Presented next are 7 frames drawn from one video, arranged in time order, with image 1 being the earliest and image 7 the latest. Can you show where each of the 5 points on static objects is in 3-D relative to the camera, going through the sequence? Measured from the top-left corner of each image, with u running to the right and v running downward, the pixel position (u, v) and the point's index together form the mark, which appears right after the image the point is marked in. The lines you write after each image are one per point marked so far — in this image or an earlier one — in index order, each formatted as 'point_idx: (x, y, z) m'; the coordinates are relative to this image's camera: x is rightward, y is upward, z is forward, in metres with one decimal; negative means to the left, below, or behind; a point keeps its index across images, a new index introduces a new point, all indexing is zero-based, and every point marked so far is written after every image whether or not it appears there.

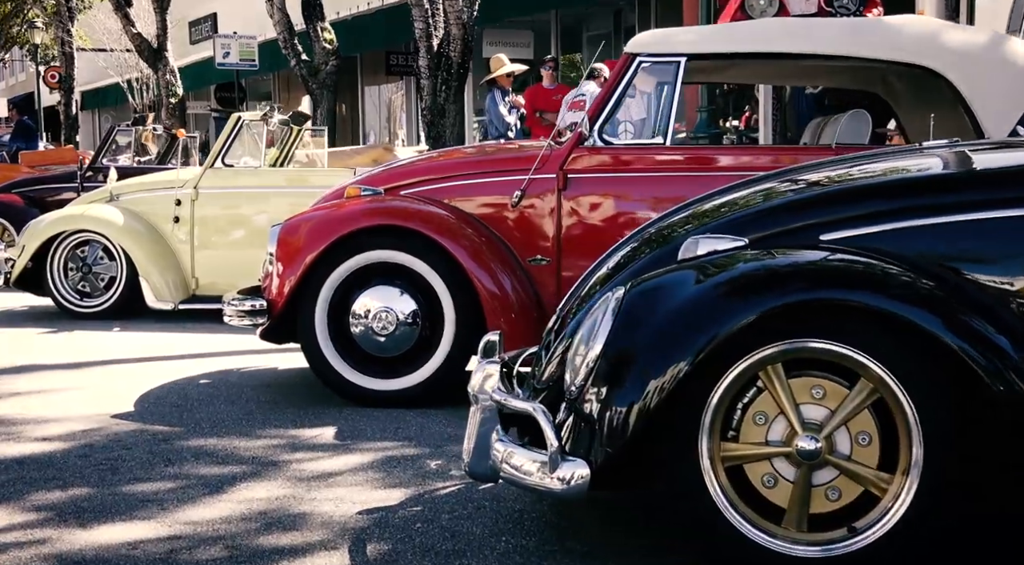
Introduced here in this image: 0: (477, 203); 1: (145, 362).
0: (-0.2, +0.4, +7.6) m
1: (-2.2, -0.5, +9.1) m
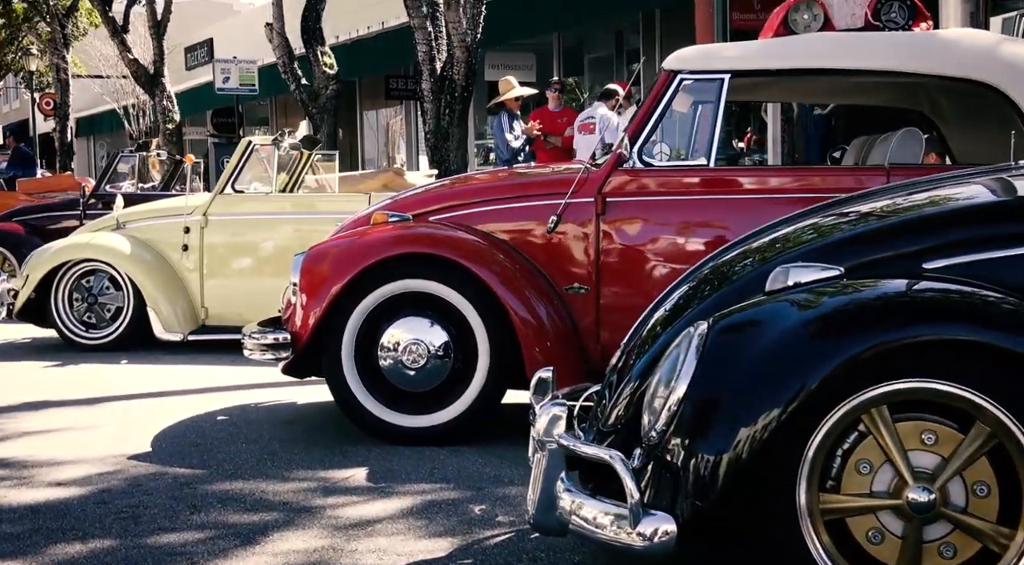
0: (0.0, +0.3, +7.2) m
1: (-2.0, -0.7, +8.7) m
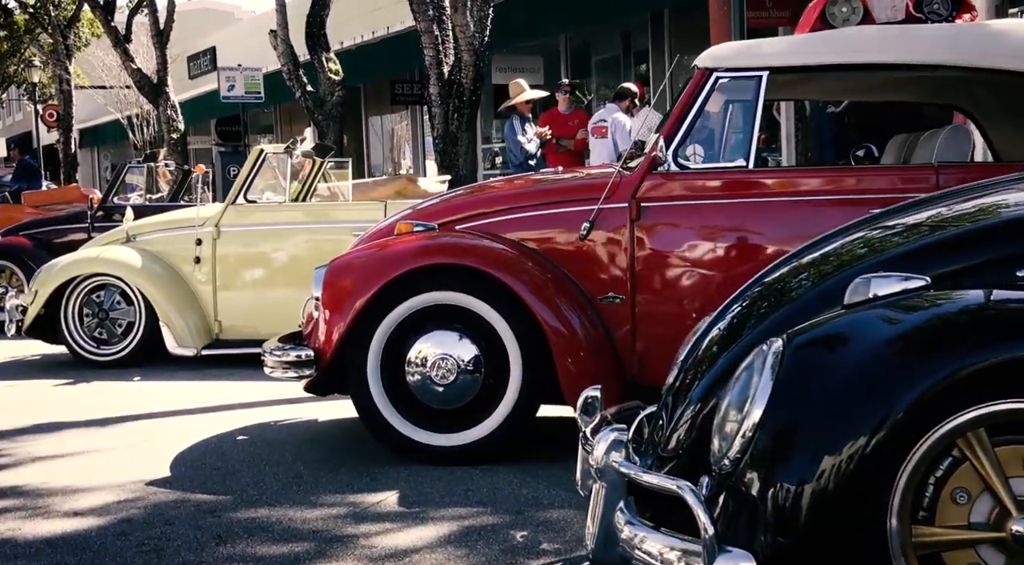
0: (+0.1, +0.2, +6.9) m
1: (-1.9, -0.7, +8.4) m
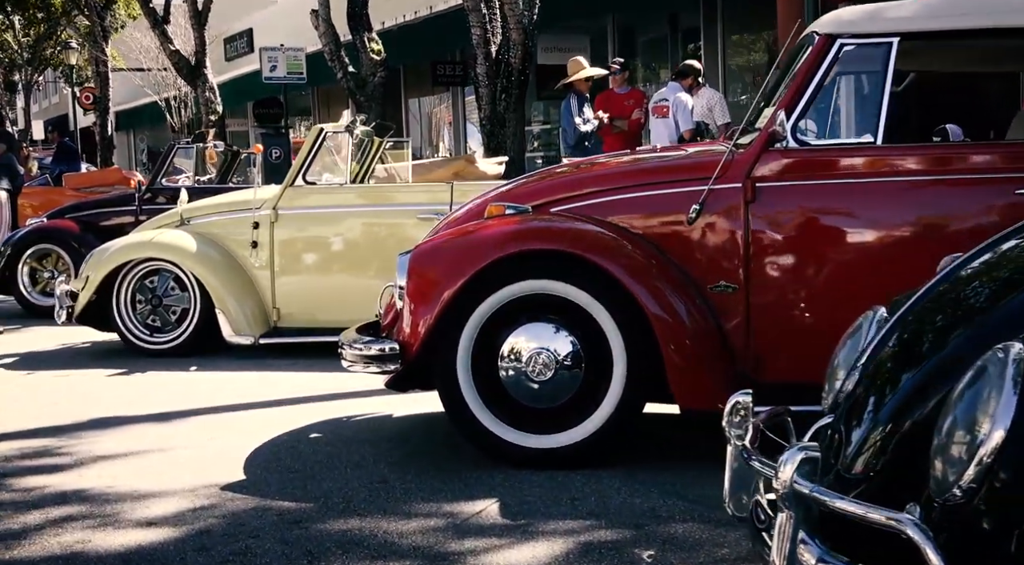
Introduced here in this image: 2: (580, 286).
0: (+0.5, +0.3, +6.4) m
1: (-1.4, -0.7, +7.9) m
2: (+0.3, 0.0, +6.2) m
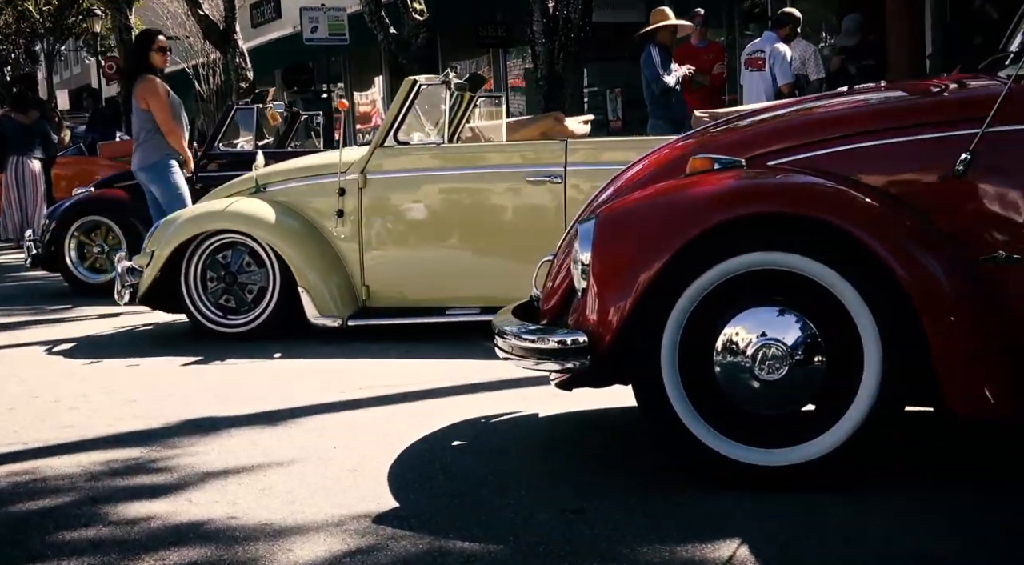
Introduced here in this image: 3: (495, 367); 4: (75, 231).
0: (+1.2, +0.4, +5.1) m
1: (-0.7, -0.6, +6.7) m
2: (+1.0, +0.1, +4.9) m
3: (-0.1, -0.5, +8.2) m
4: (-3.5, +0.4, +12.4) m
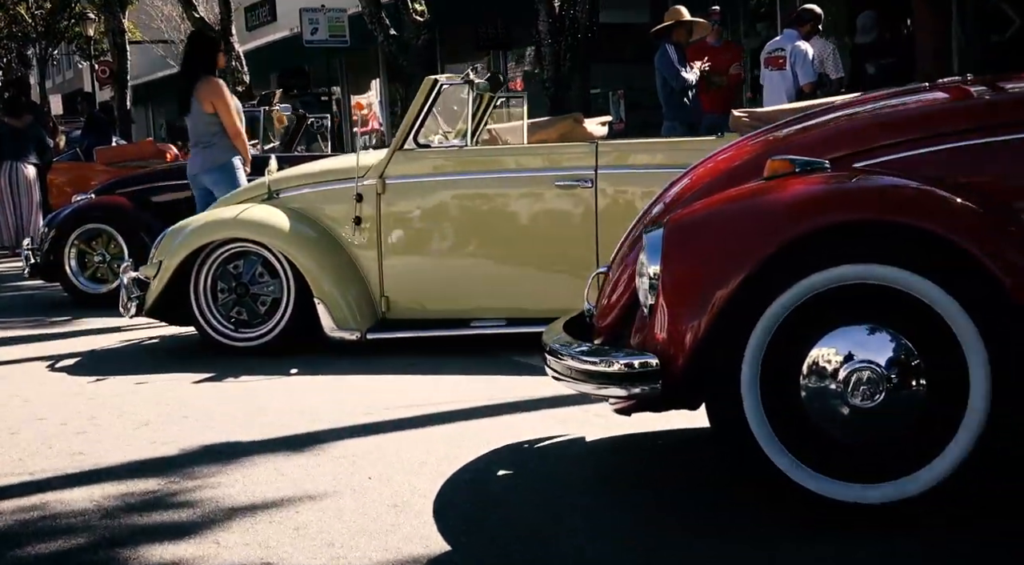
0: (+1.4, +0.3, +4.6) m
1: (-0.5, -0.6, +6.2) m
2: (+1.2, 0.0, +4.5) m
3: (+0.1, -0.5, +7.7) m
4: (-3.3, +0.3, +11.8) m
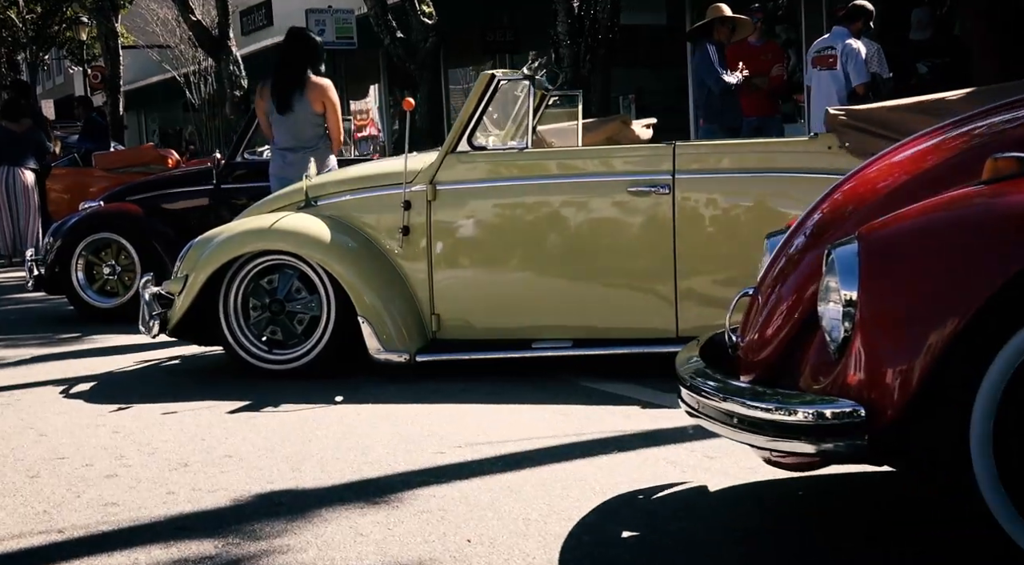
0: (+1.8, +0.2, +3.7) m
1: (-0.1, -0.7, +5.3) m
2: (+1.6, 0.0, +3.6) m
3: (+0.4, -0.6, +6.8) m
4: (-3.0, +0.2, +10.9) m
